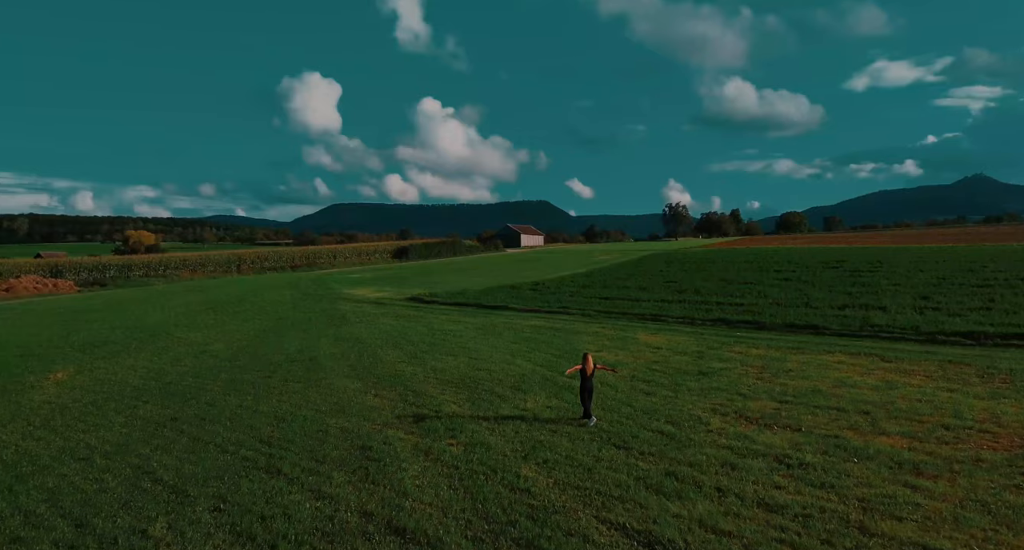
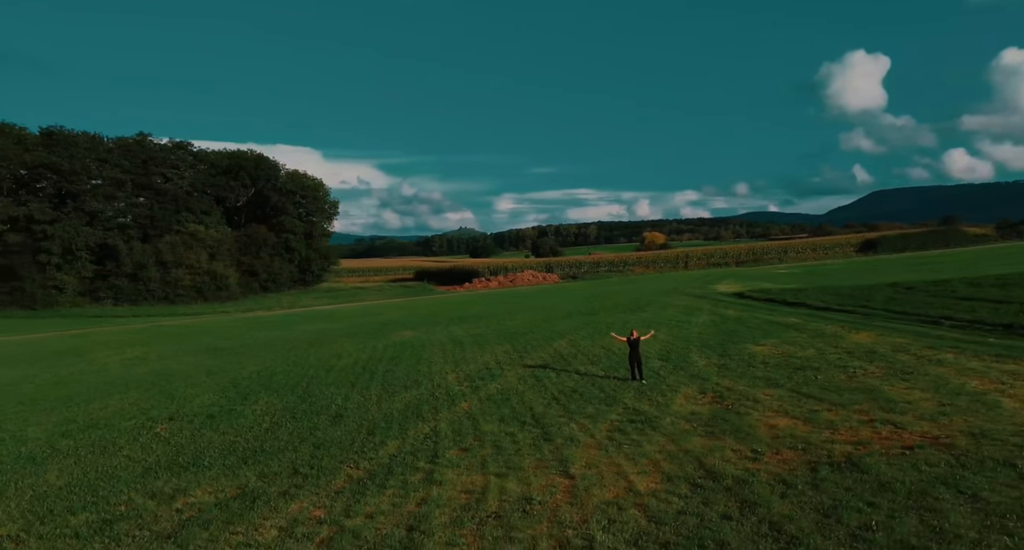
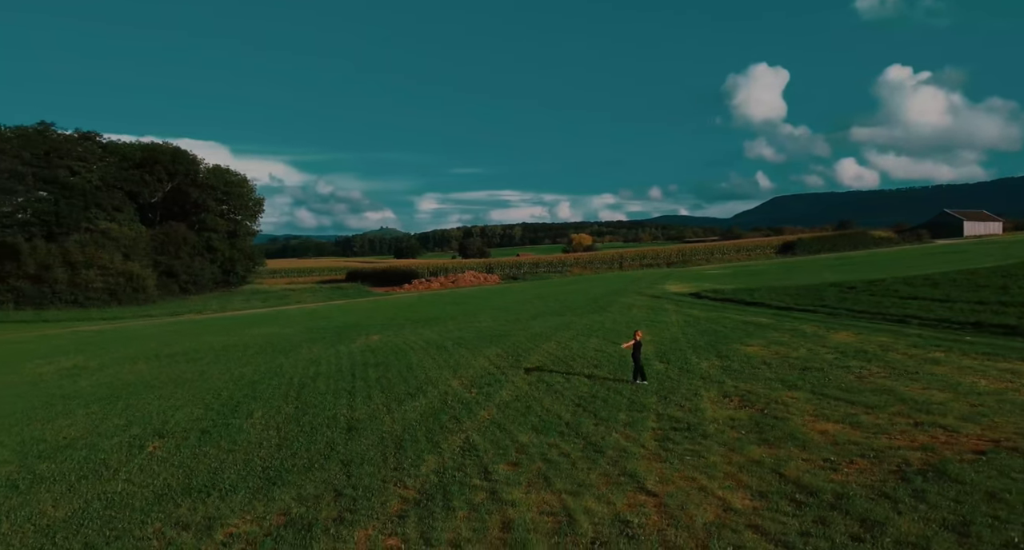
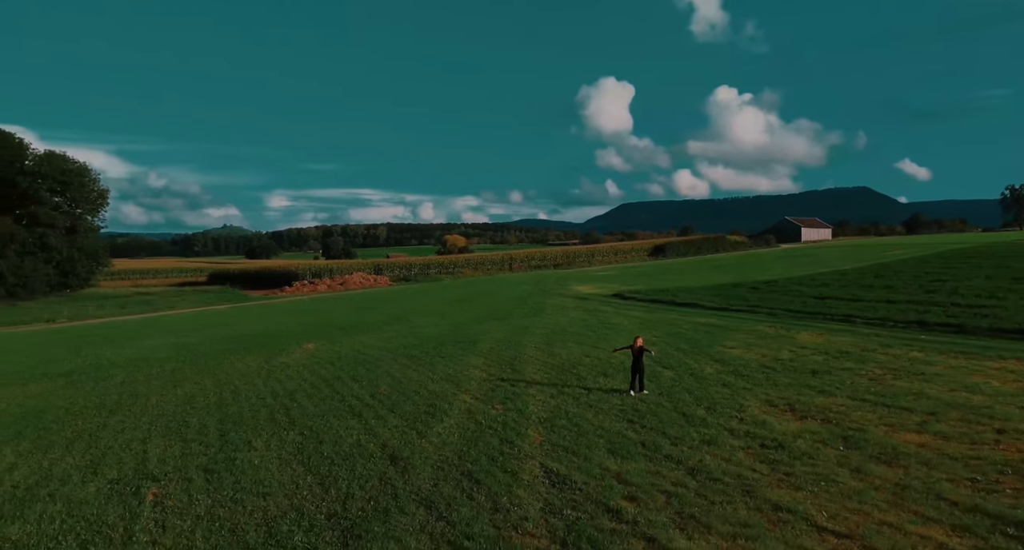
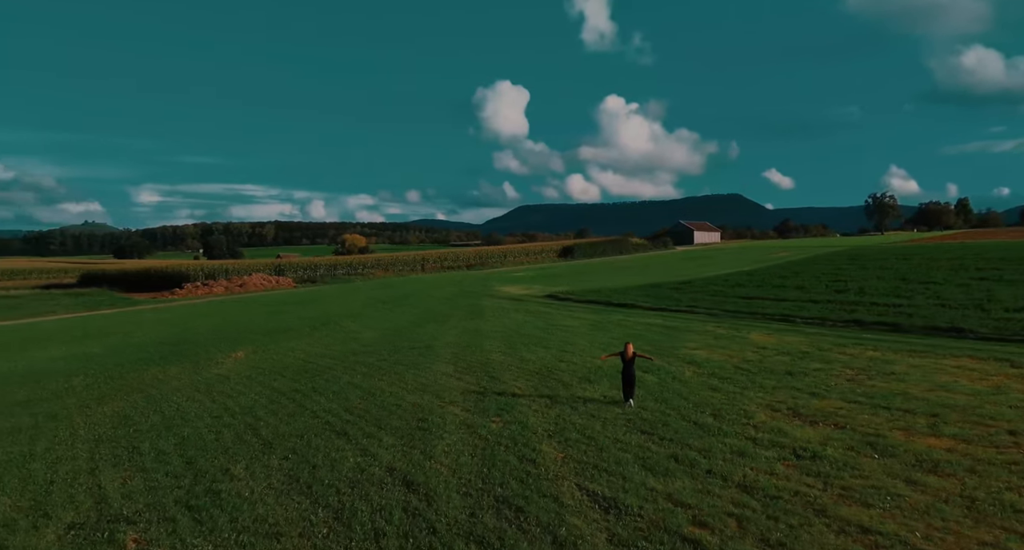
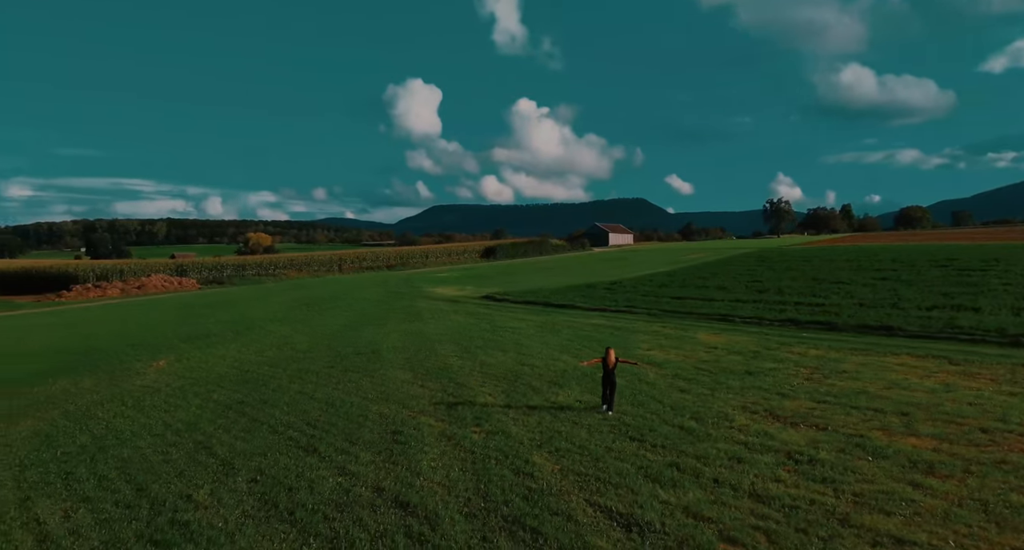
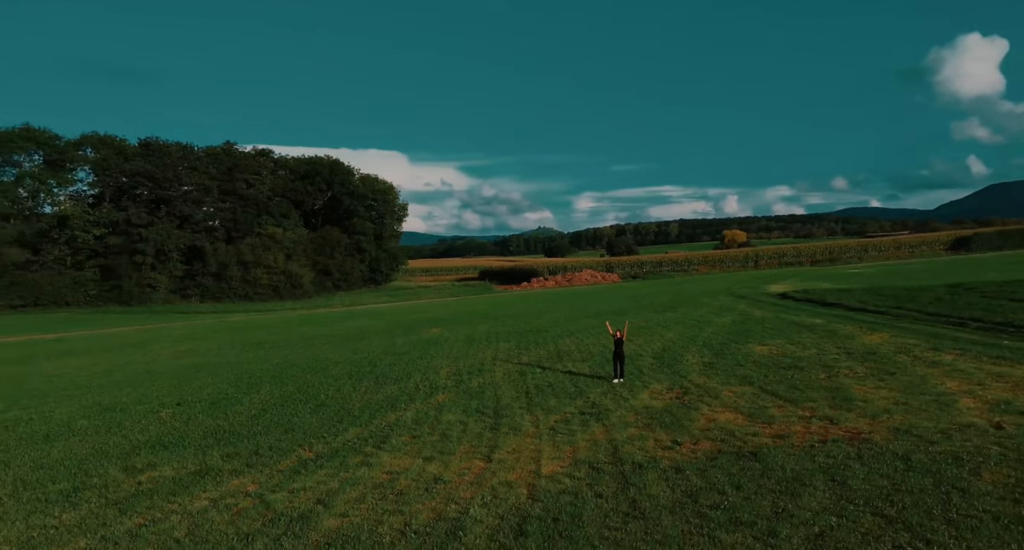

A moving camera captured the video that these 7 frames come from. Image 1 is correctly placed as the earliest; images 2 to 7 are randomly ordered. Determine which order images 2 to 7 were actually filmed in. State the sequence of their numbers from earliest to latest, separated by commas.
6, 5, 4, 3, 2, 7
